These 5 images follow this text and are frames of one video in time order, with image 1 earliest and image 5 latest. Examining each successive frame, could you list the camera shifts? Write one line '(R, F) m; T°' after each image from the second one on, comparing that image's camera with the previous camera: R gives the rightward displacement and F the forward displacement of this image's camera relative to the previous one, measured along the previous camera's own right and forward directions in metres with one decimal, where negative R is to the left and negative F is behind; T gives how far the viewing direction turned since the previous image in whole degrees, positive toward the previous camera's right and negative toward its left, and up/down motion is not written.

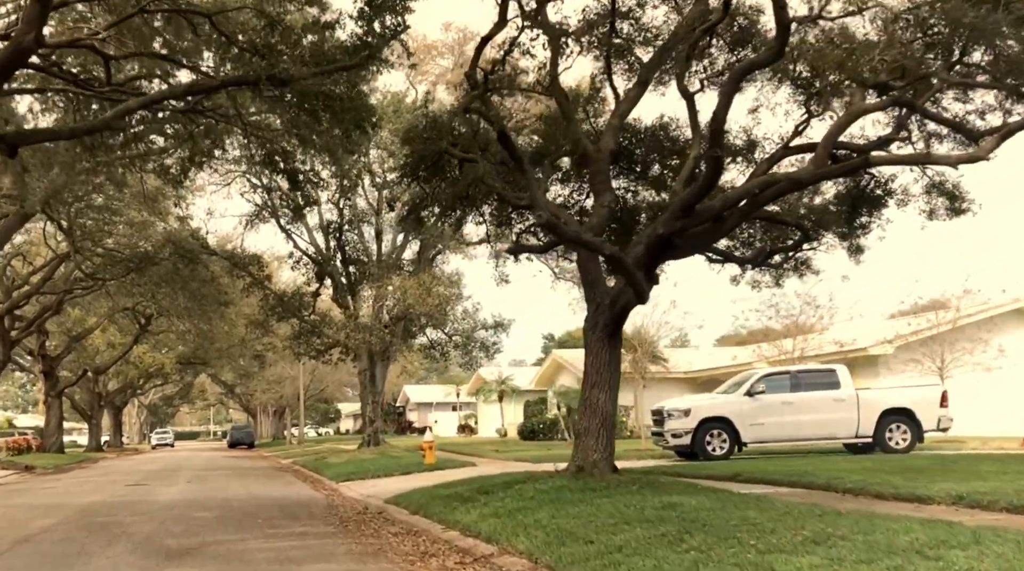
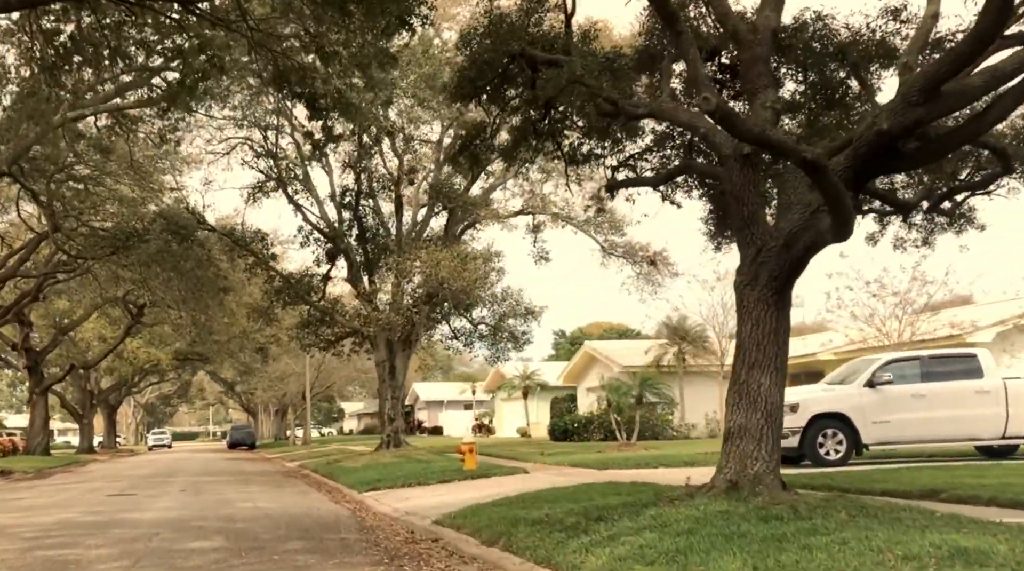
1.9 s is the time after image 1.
(-1.1, +3.9) m; 0°
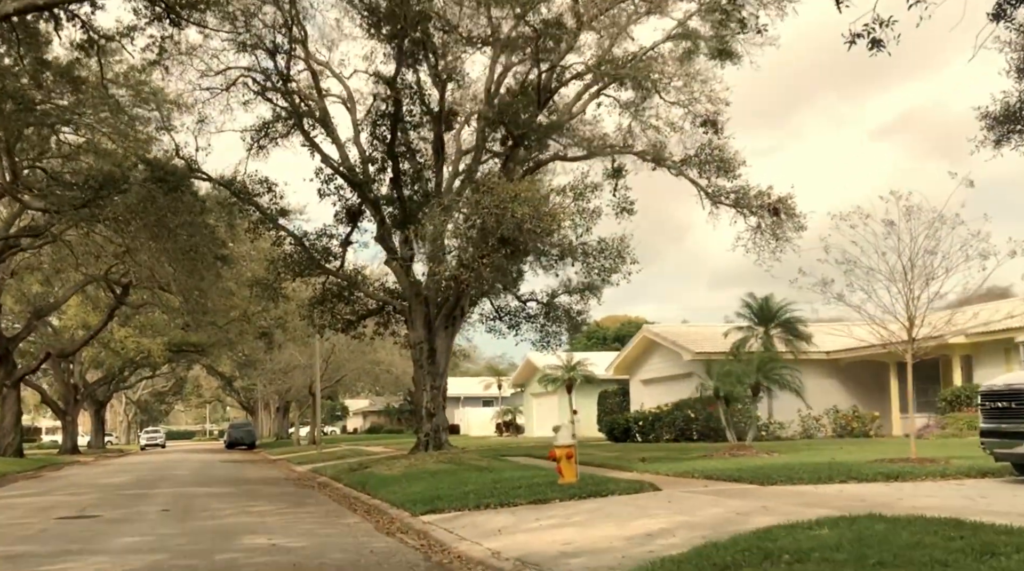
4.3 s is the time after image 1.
(-1.7, +5.8) m; 0°
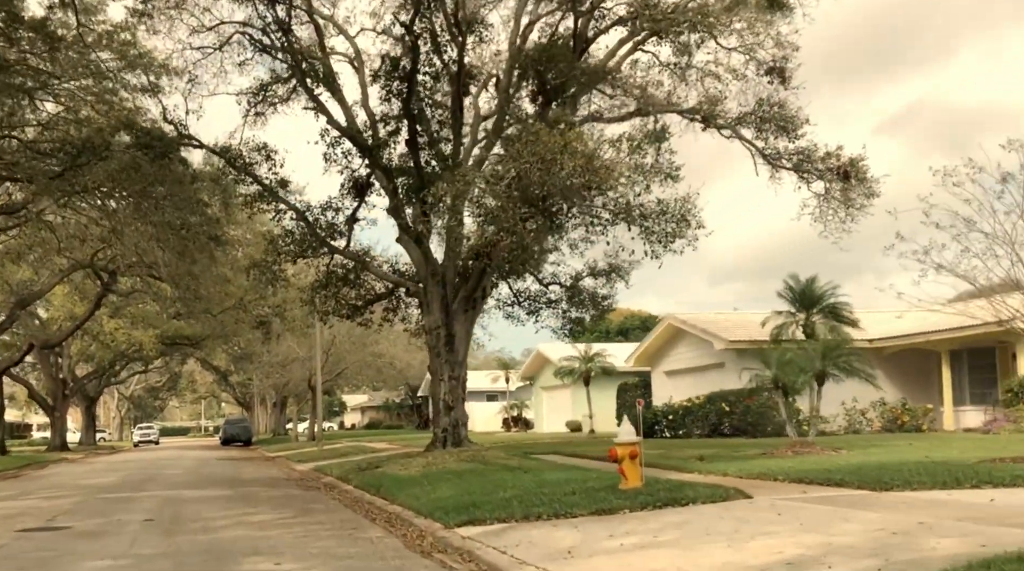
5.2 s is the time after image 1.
(-0.7, +2.4) m; 0°
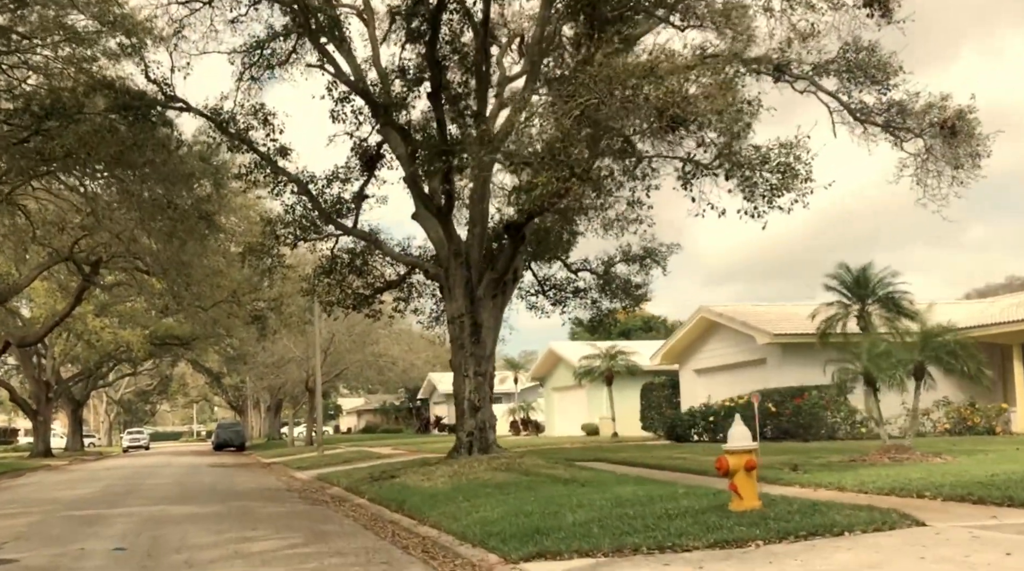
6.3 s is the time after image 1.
(-0.8, +2.8) m; 0°
